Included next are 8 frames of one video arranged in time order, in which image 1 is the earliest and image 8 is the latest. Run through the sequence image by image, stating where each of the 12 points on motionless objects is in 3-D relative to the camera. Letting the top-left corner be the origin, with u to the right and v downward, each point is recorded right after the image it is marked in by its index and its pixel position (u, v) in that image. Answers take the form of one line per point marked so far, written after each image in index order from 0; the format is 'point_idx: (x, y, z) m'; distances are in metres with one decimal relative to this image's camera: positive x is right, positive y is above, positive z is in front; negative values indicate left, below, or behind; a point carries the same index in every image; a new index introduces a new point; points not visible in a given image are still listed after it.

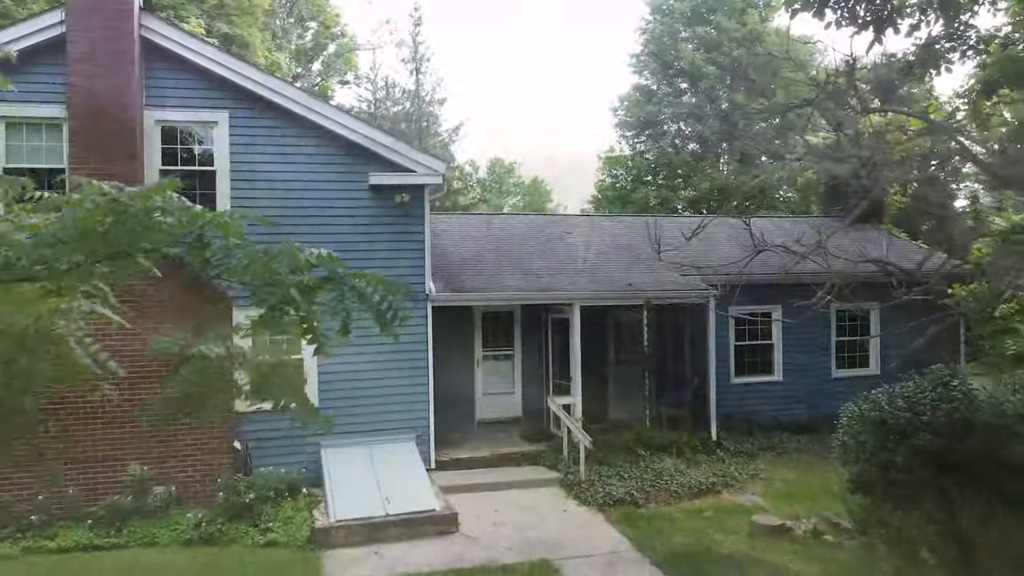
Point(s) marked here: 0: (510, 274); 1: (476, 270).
0: (0.0, +0.1, +12.7) m
1: (-0.4, +0.2, +12.8) m
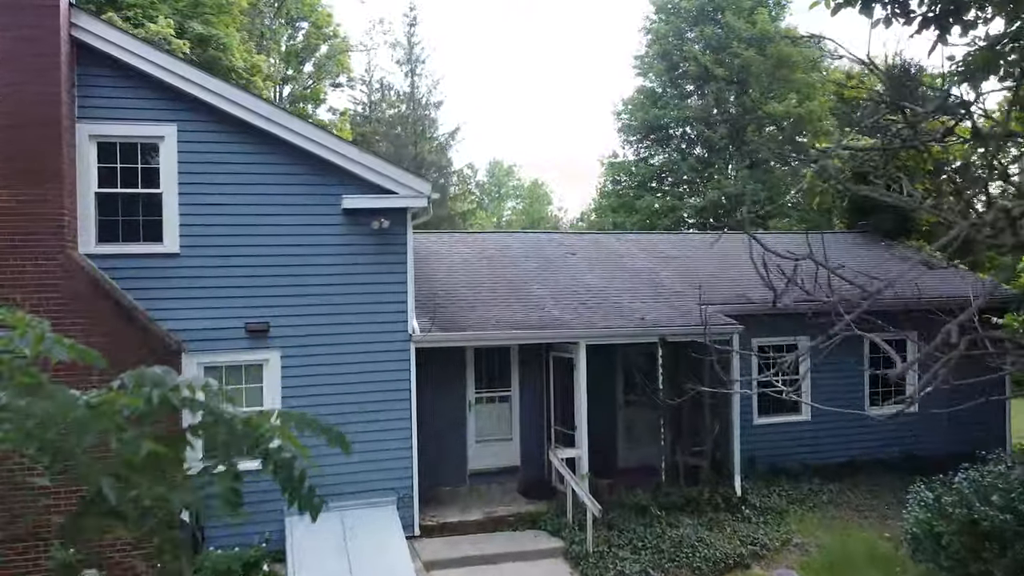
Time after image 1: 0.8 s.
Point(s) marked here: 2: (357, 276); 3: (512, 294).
0: (-0.1, -0.2, +11.3) m
1: (-0.5, -0.2, +11.3) m
2: (-1.5, +0.1, +9.6) m
3: (0.0, -0.1, +11.9) m
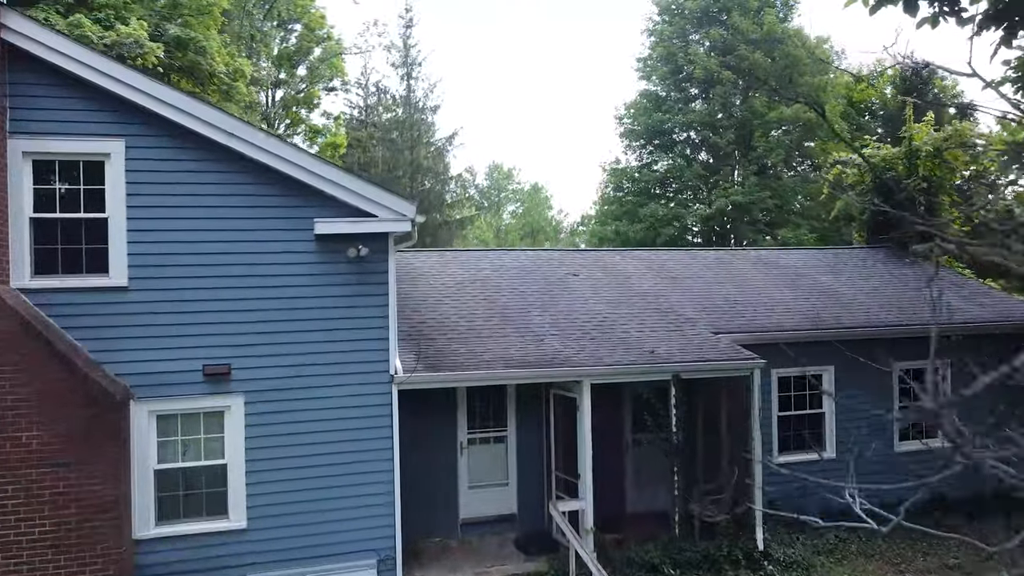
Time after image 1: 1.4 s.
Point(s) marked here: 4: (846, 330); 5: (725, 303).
0: (-0.1, -0.6, +10.1) m
1: (-0.5, -0.5, +10.2) m
2: (-1.6, -0.2, +8.5) m
3: (0.0, -0.4, +10.8) m
4: (+4.0, -0.5, +11.7) m
5: (+2.7, -0.2, +12.2) m
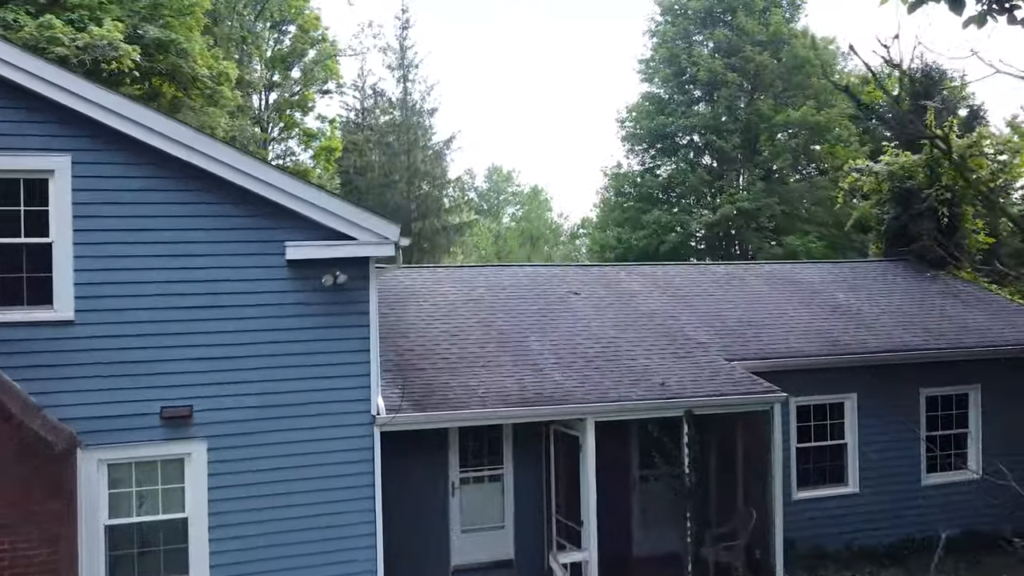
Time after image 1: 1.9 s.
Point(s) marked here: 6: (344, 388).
0: (-0.1, -0.8, +9.3) m
1: (-0.6, -0.7, +9.3) m
2: (-1.6, -0.4, +7.6) m
3: (-0.1, -0.6, +9.9) m
4: (+3.9, -0.8, +10.8) m
5: (+2.6, -0.4, +11.3) m
6: (-1.3, -0.8, +7.7) m
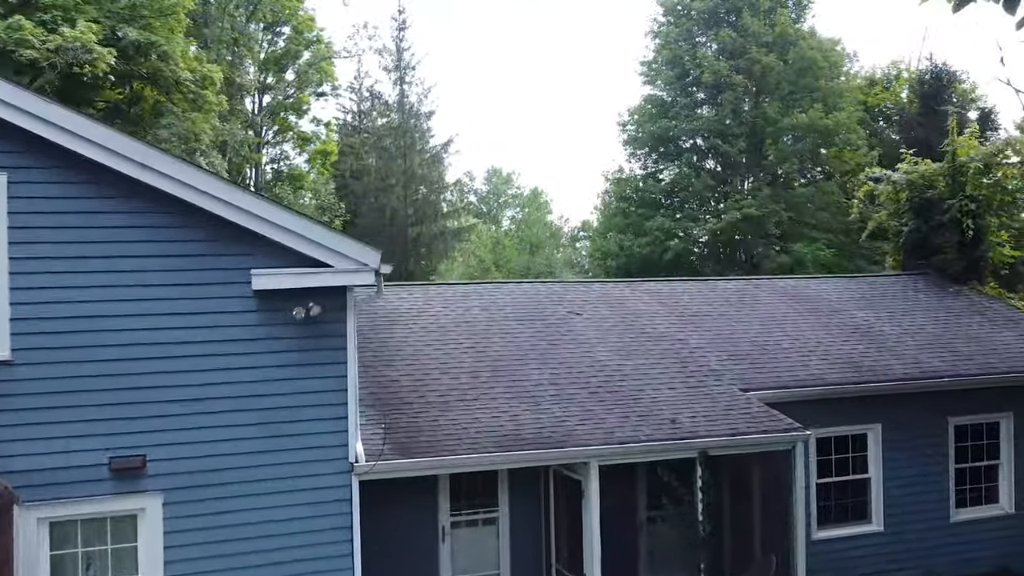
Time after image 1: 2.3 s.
0: (-0.2, -1.0, +8.4) m
1: (-0.6, -1.0, +8.5) m
2: (-1.6, -0.7, +6.8) m
3: (-0.1, -0.9, +9.1) m
4: (+3.9, -1.0, +10.0) m
5: (+2.6, -0.7, +10.5) m
6: (-1.4, -1.0, +6.9) m
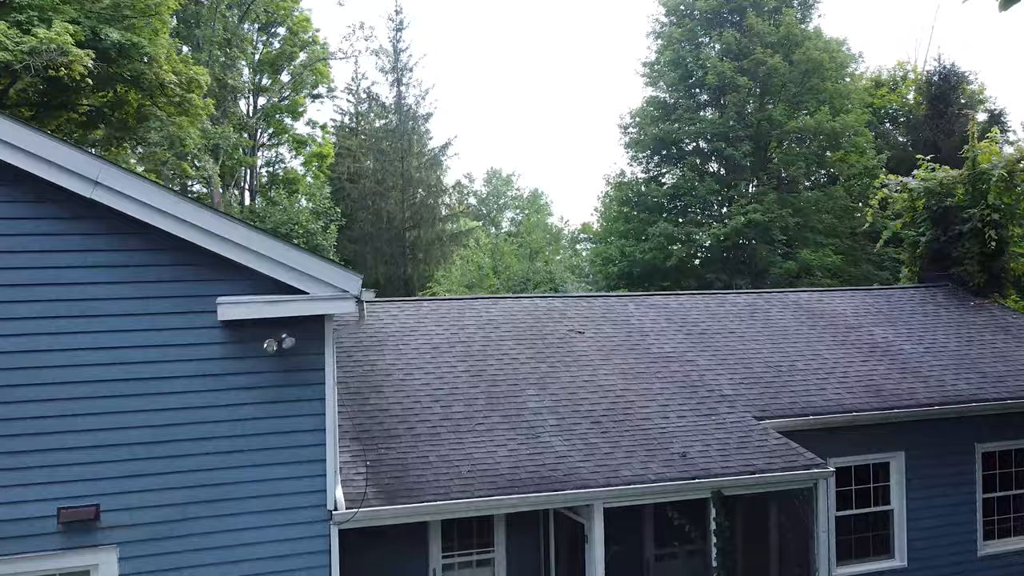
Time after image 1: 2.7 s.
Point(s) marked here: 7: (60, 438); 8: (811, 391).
0: (-0.2, -1.2, +7.8) m
1: (-0.6, -1.2, +7.8) m
2: (-1.7, -0.8, +6.1) m
3: (-0.1, -1.1, +8.4) m
4: (+3.9, -1.2, +9.3) m
5: (+2.6, -0.8, +9.8) m
6: (-1.4, -1.2, +6.2) m
7: (-2.6, -0.9, +5.7) m
8: (+2.9, -1.0, +9.4) m
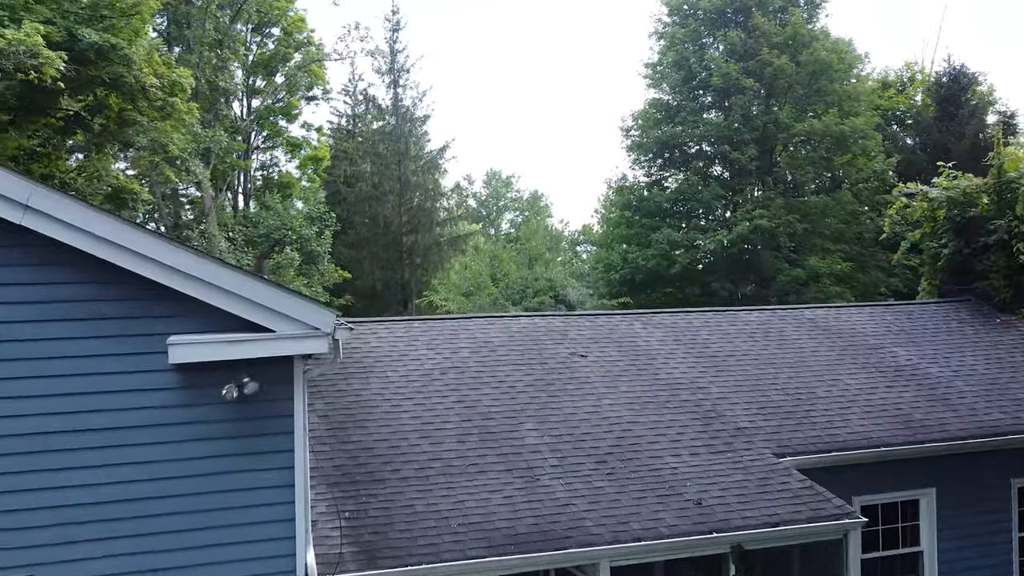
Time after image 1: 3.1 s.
0: (-0.2, -1.4, +7.0) m
1: (-0.7, -1.4, +7.1) m
2: (-1.7, -1.1, +5.3) m
3: (-0.2, -1.3, +7.7) m
4: (+3.8, -1.4, +8.6) m
5: (+2.5, -1.0, +9.1) m
6: (-1.4, -1.4, +5.5) m
7: (-2.7, -1.1, +5.0) m
8: (+2.8, -1.2, +8.7) m
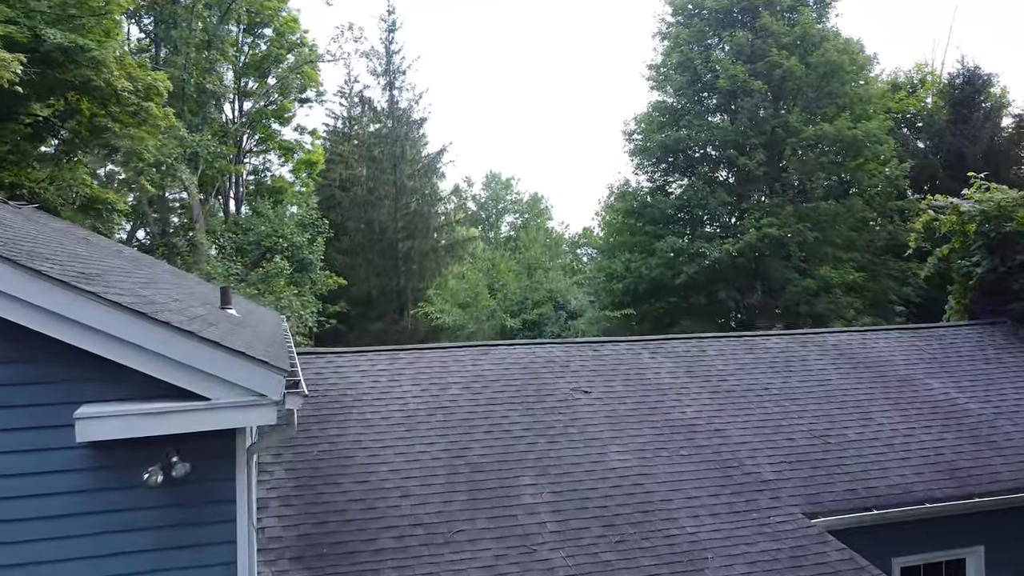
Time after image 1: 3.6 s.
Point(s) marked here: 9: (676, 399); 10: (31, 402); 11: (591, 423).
0: (-0.3, -1.7, +6.0) m
1: (-0.7, -1.6, +6.1) m
2: (-1.7, -1.3, +4.4) m
3: (-0.2, -1.5, +6.7) m
4: (+3.8, -1.6, +7.6) m
5: (+2.5, -1.3, +8.1) m
6: (-1.5, -1.7, +4.5) m
7: (-2.7, -1.3, +4.0) m
8: (+2.8, -1.4, +7.7) m
9: (+1.5, -1.0, +8.9) m
10: (-2.1, -0.5, +4.2) m
11: (+0.7, -1.1, +8.2) m
